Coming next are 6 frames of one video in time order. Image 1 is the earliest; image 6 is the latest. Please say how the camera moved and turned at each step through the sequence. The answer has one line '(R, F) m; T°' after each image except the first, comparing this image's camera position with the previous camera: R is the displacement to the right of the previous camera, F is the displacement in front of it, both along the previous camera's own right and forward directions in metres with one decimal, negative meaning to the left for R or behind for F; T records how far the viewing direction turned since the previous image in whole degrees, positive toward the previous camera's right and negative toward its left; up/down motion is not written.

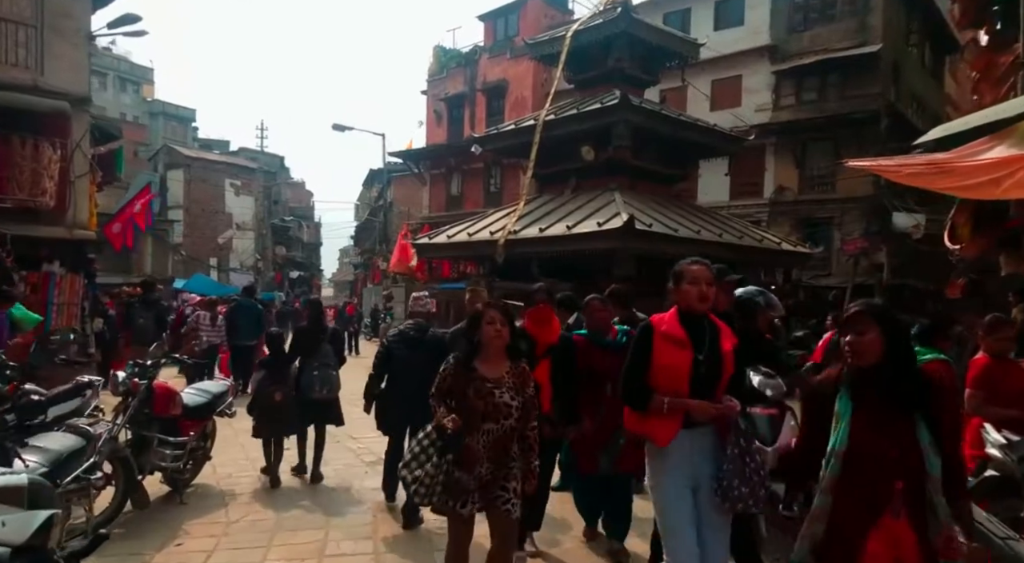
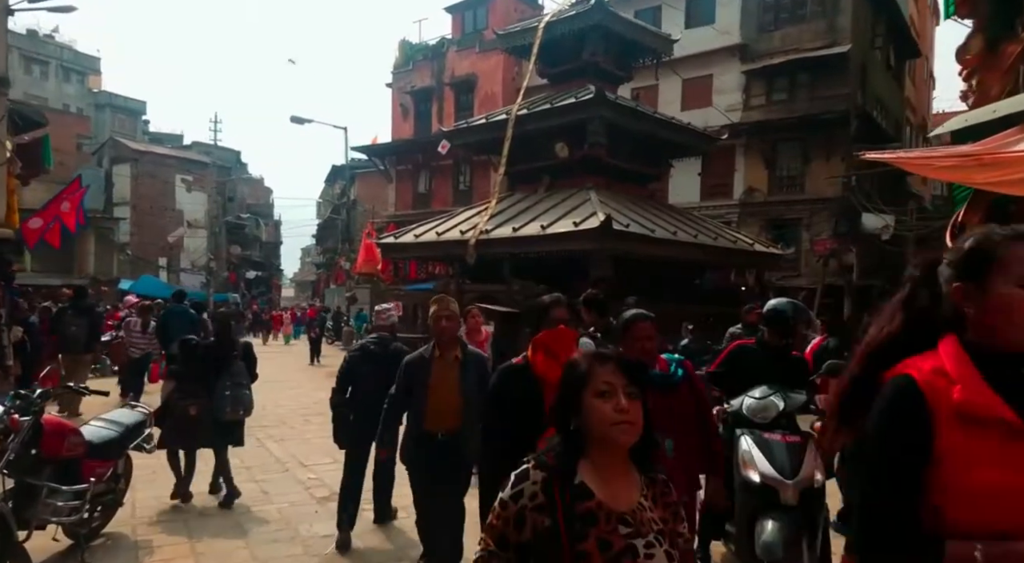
(-0.1, +0.9) m; +3°
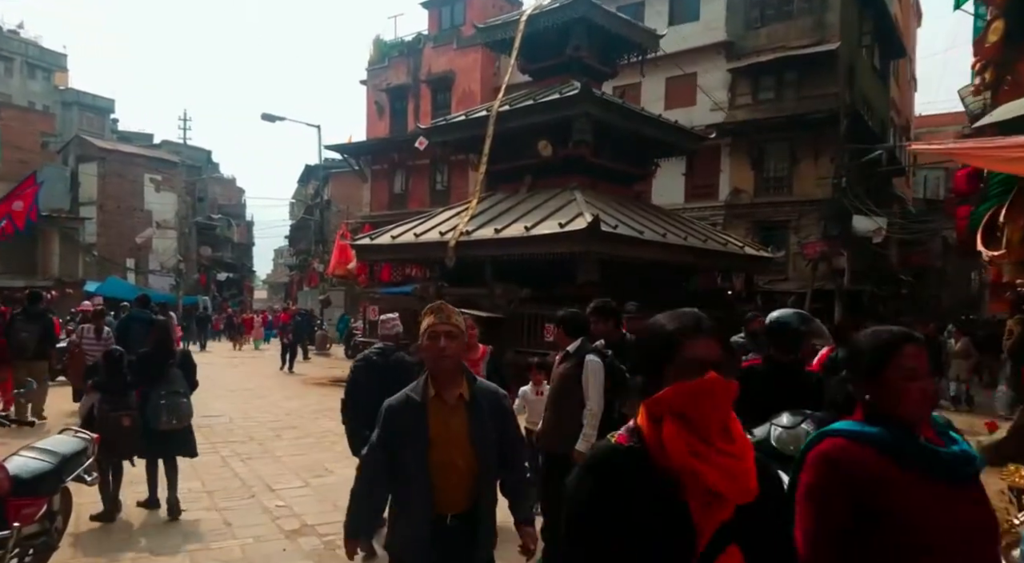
(-0.1, +0.6) m; +2°
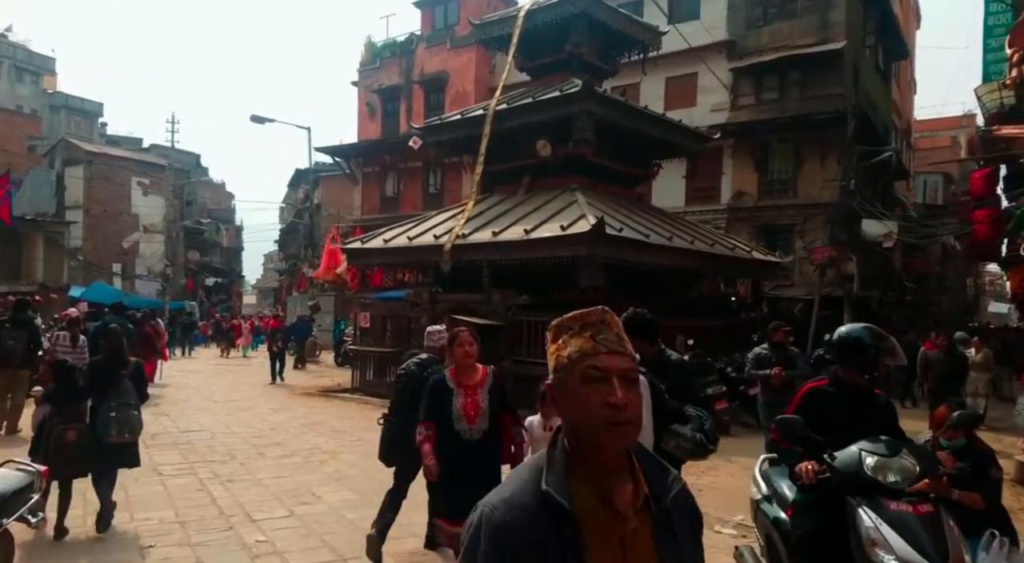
(-0.1, +0.6) m; +1°
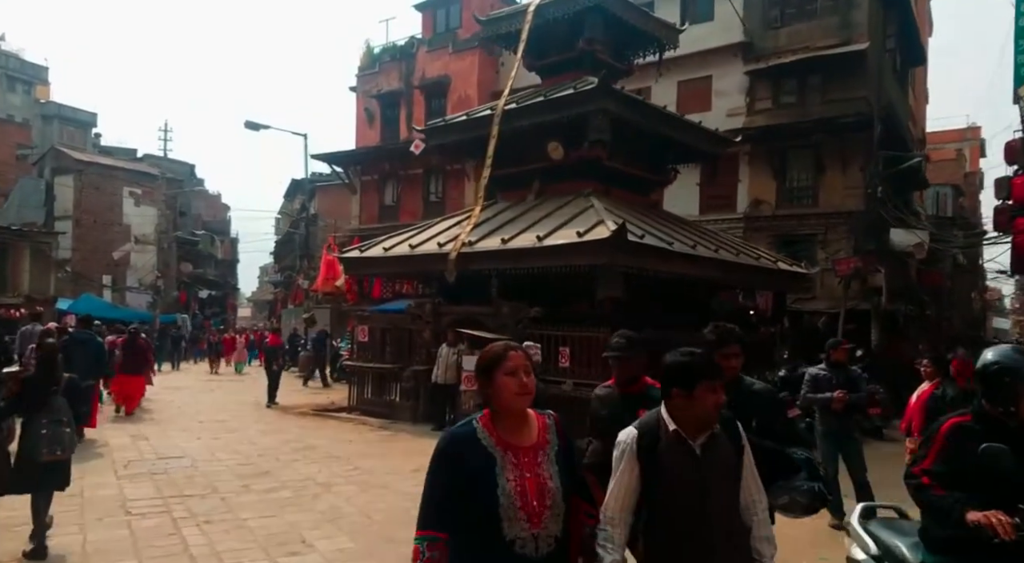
(-0.2, +1.0) m; 0°
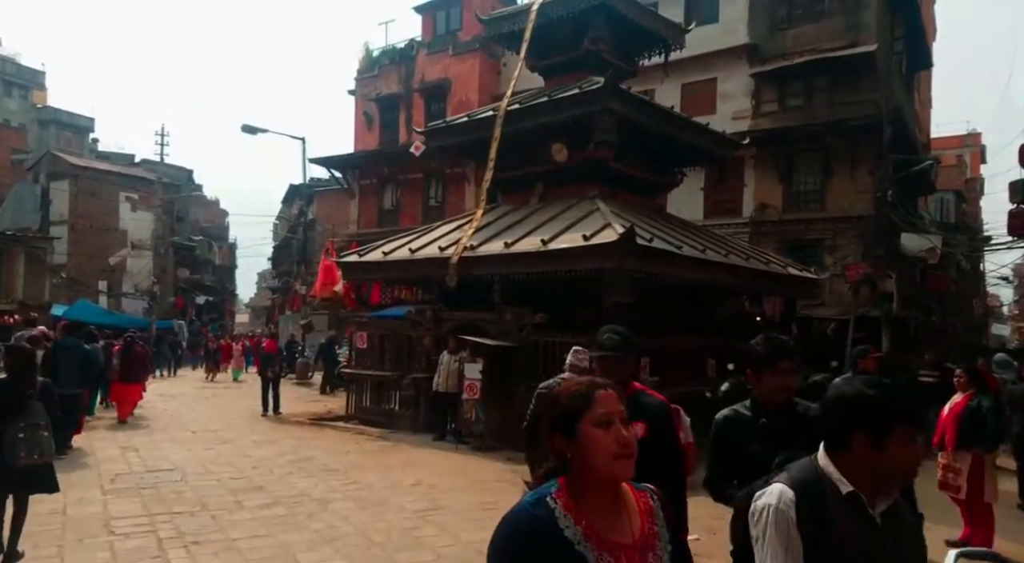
(-0.1, +0.4) m; 0°
